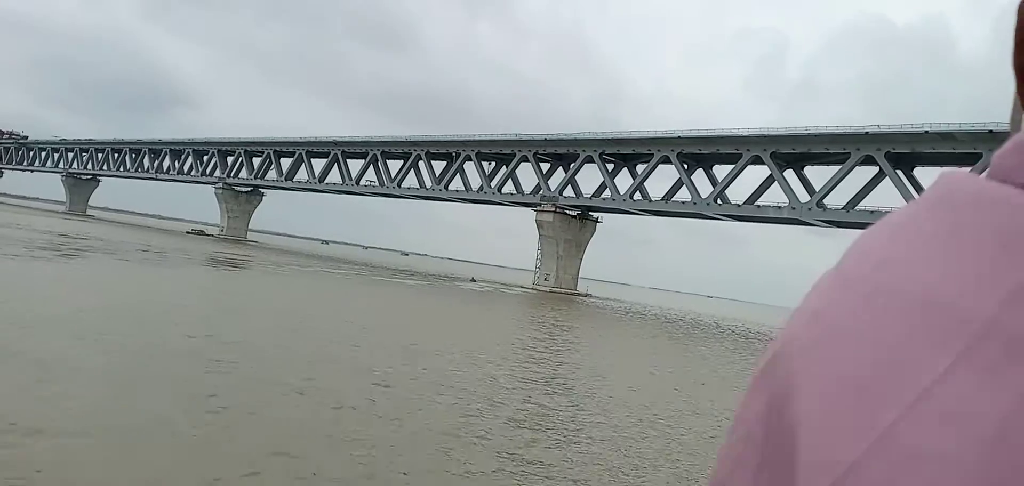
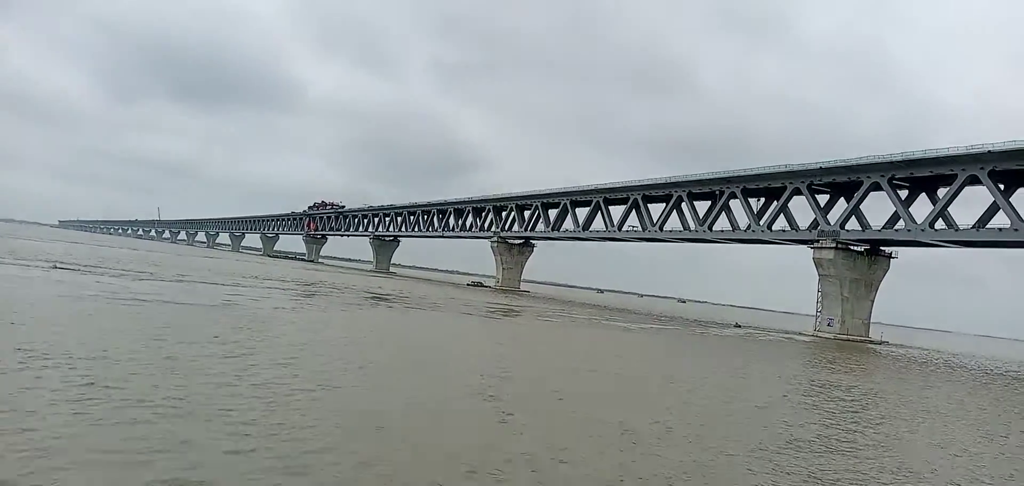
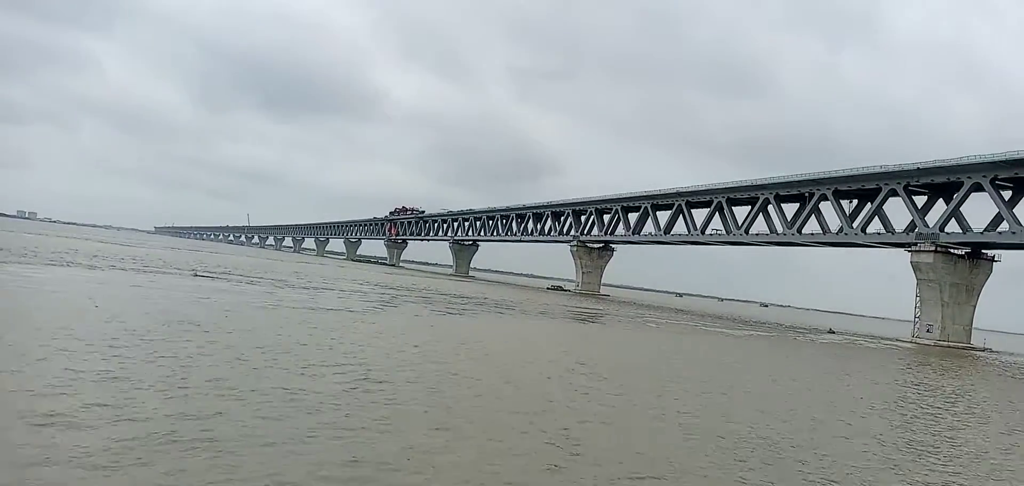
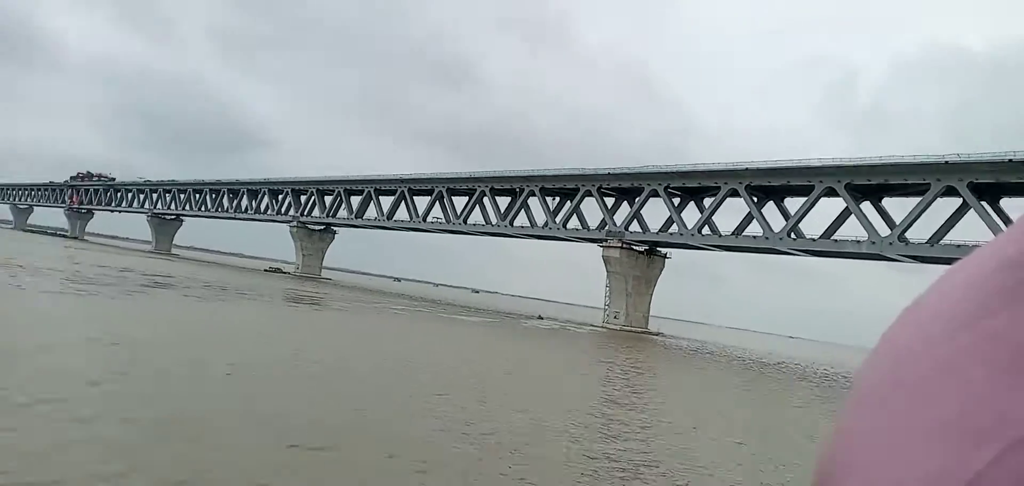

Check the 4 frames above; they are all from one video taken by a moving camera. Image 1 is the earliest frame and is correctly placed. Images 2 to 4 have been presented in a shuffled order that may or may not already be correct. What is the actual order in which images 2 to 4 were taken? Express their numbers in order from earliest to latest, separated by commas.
4, 3, 2
